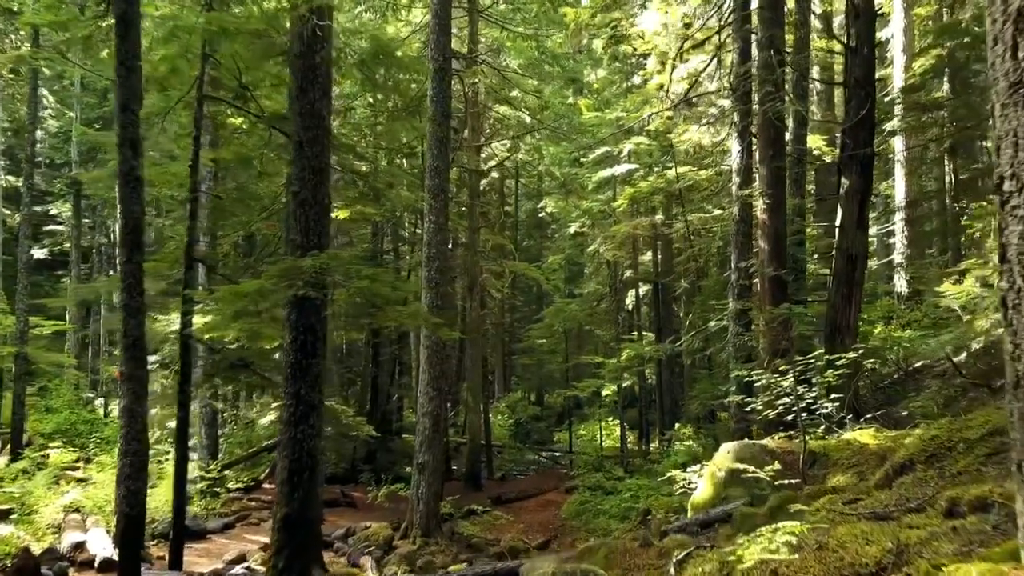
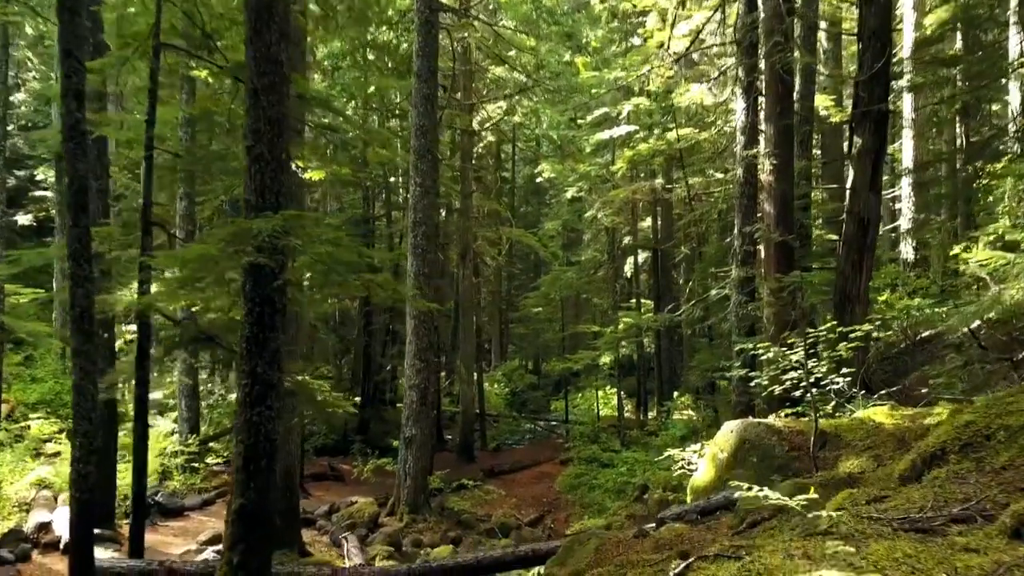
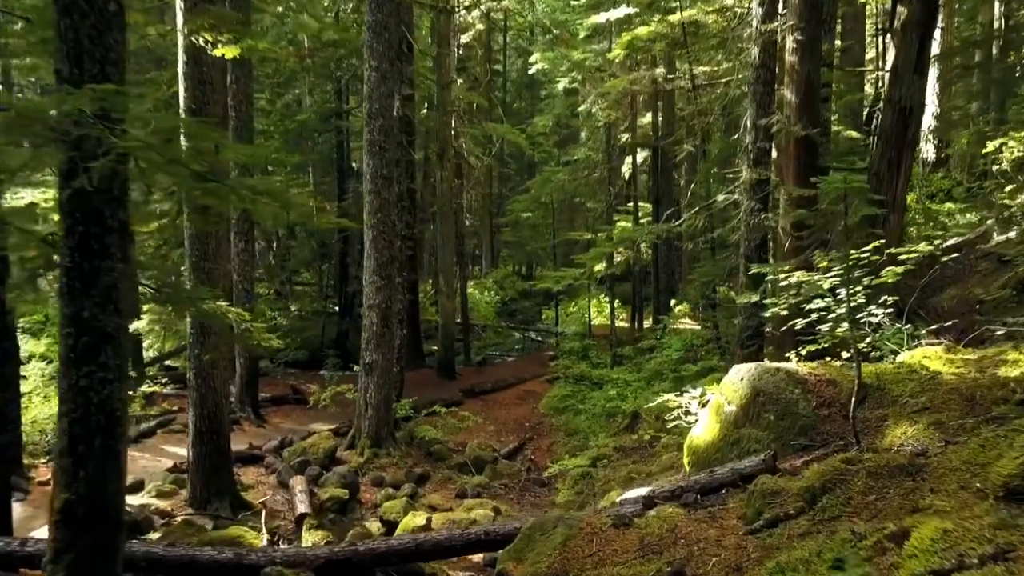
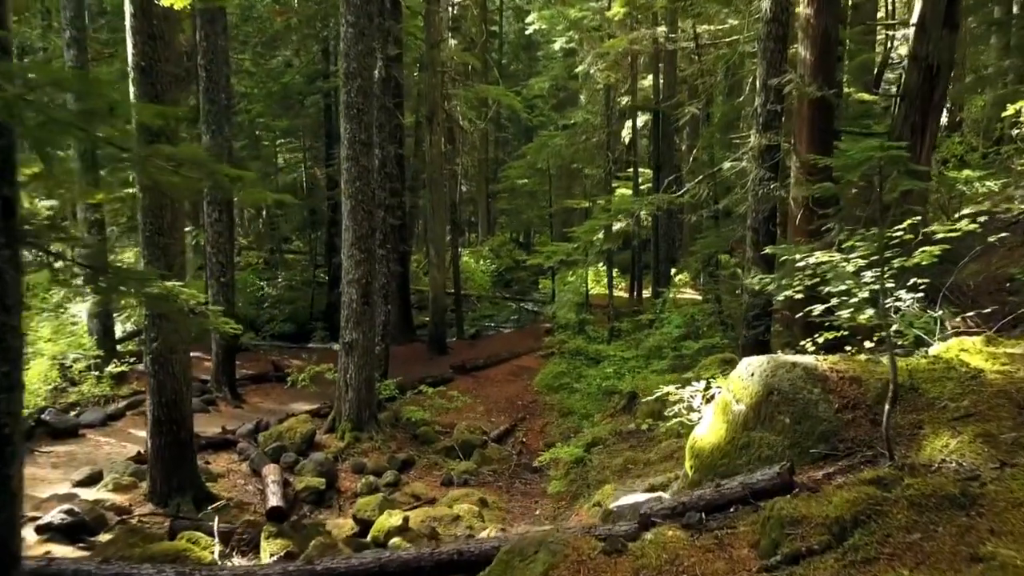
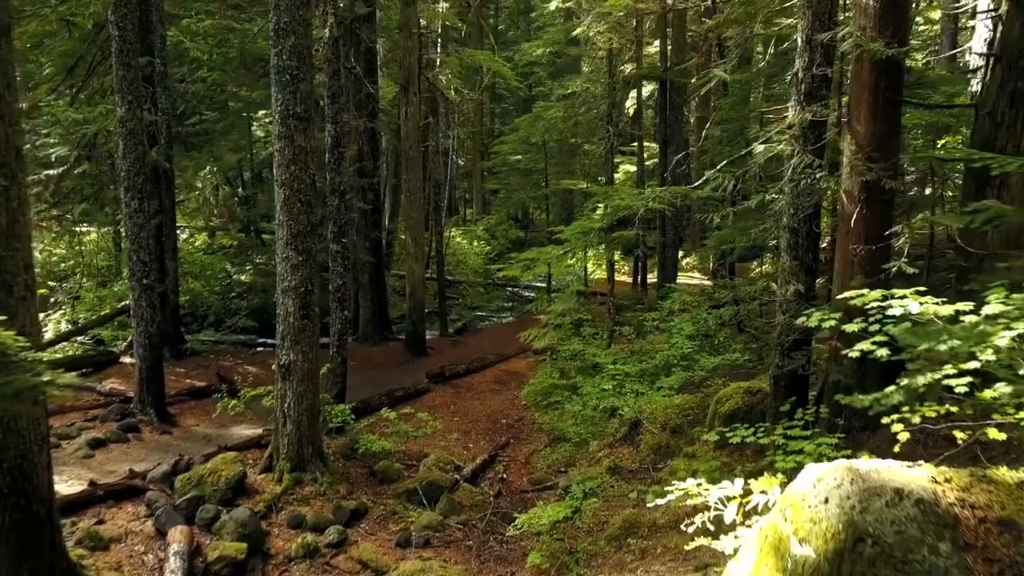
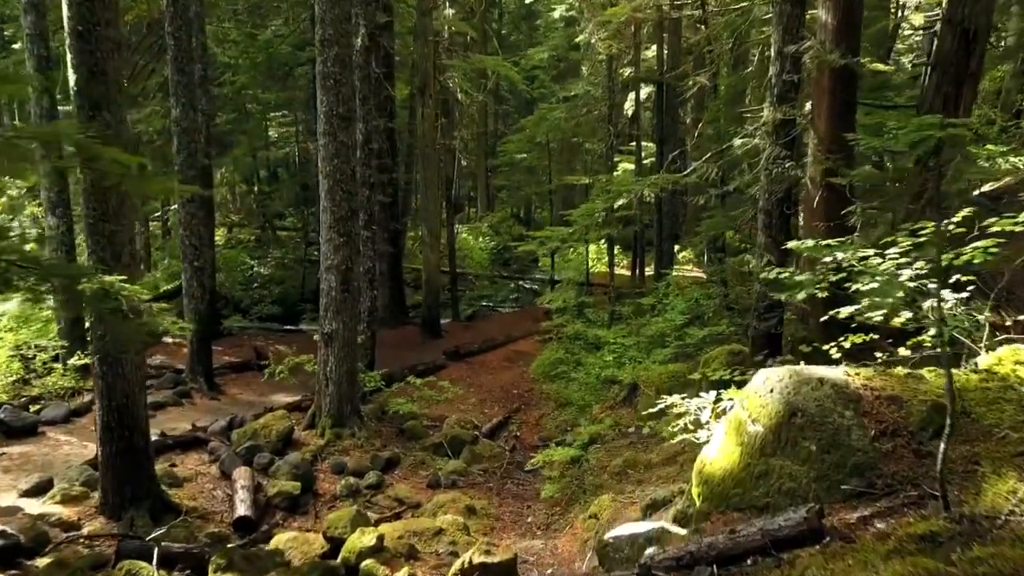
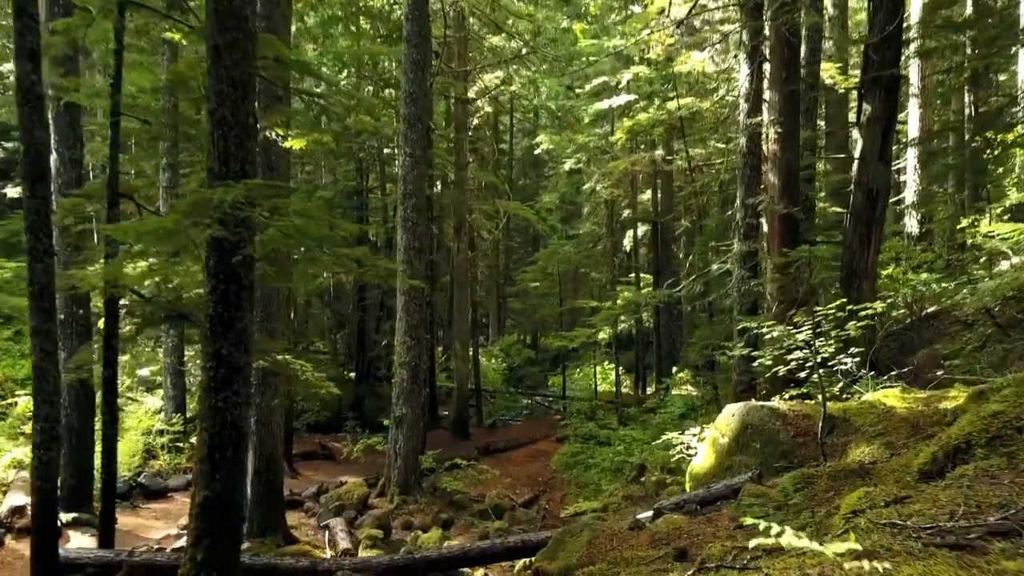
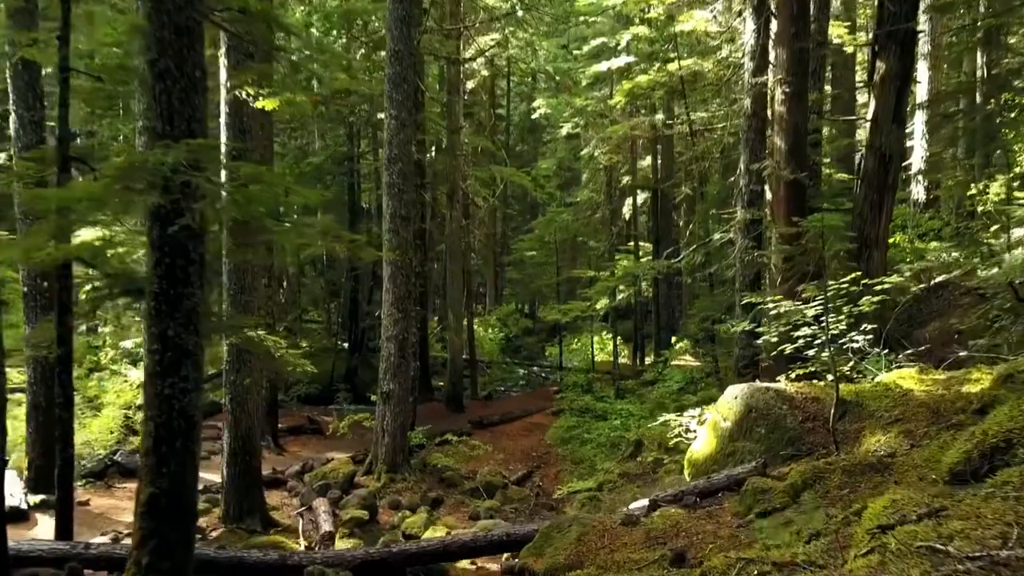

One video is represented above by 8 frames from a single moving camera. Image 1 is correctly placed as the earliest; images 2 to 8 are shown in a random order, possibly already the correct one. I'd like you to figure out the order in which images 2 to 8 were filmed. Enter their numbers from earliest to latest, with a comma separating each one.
2, 7, 8, 3, 4, 6, 5
